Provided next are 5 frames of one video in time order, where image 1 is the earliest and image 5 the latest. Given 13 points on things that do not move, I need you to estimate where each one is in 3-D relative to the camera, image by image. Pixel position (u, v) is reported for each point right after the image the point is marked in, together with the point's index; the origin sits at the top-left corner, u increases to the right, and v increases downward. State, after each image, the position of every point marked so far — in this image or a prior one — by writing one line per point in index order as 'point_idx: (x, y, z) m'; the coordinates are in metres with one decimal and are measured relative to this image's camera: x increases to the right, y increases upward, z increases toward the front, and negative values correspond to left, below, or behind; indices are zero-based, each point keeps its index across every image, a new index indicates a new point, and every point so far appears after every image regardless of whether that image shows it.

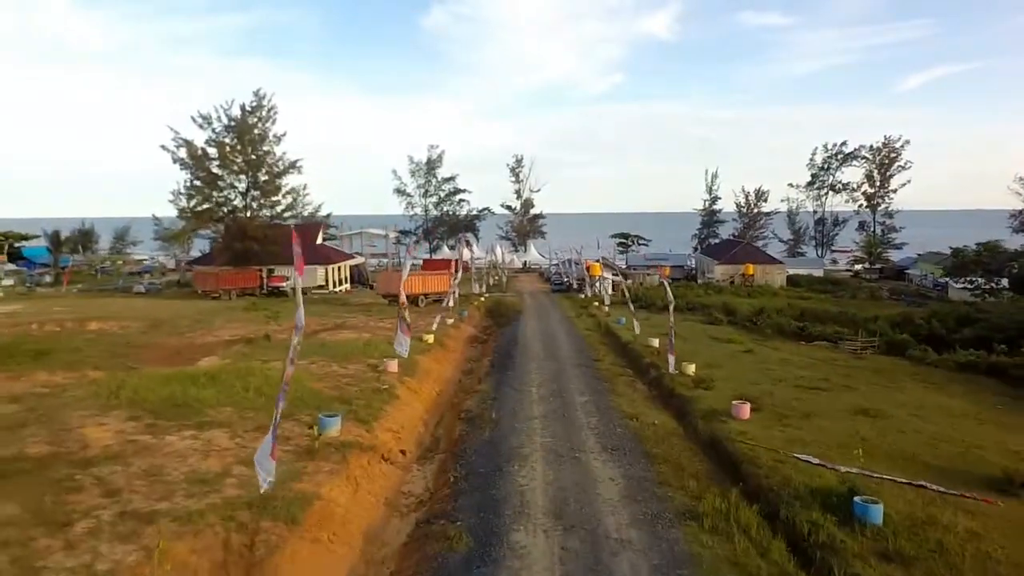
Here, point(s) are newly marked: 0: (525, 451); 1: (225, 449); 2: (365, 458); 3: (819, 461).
0: (+0.2, -2.7, +11.0) m
1: (-4.4, -2.4, +10.2) m
2: (-2.3, -2.6, +10.4) m
3: (+4.9, -2.8, +10.7) m
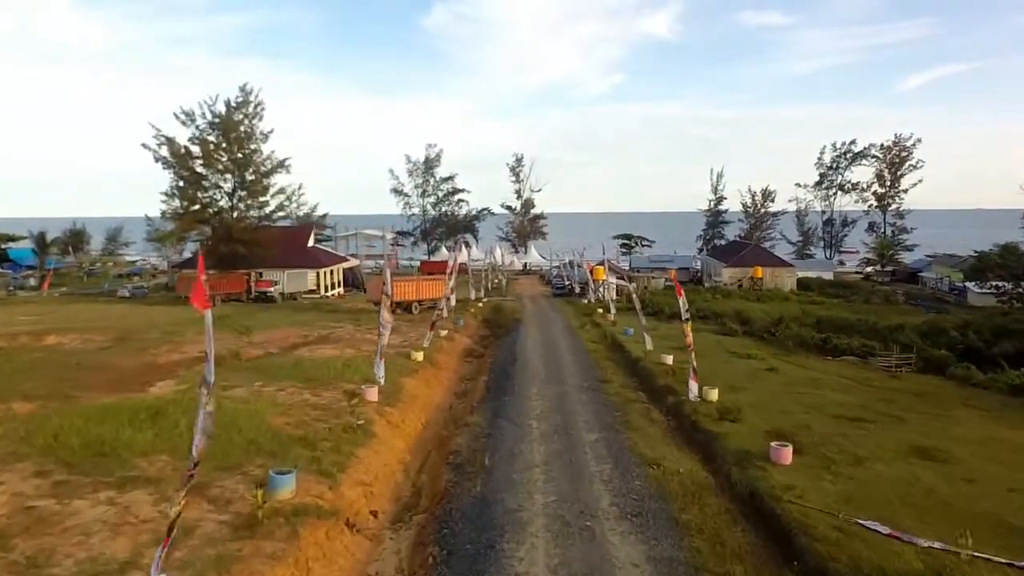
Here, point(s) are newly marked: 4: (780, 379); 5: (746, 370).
0: (+0.2, -3.0, +8.8) m
1: (-4.4, -2.8, +8.0) m
2: (-2.4, -3.0, +8.3) m
3: (+4.9, -3.1, +8.6) m
4: (+7.5, -2.5, +18.7) m
5: (+6.9, -2.4, +19.8) m
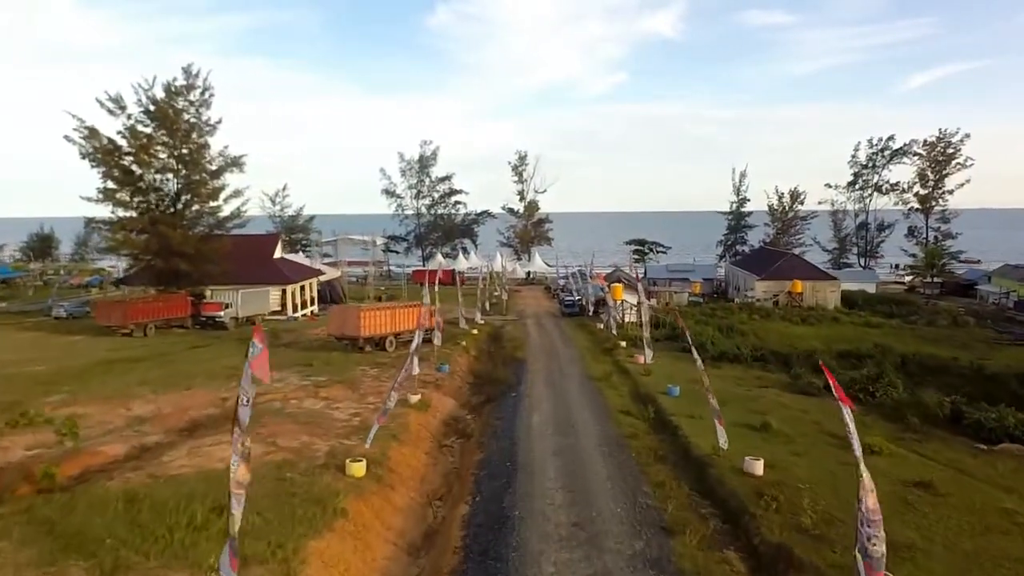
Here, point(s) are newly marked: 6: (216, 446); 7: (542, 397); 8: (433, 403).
0: (+0.1, -4.3, +1.4) m
1: (-4.5, -4.0, +0.7) m
2: (-2.5, -4.2, +0.9) m
3: (+4.8, -4.4, +1.2) m
4: (+7.4, -3.8, +11.3) m
5: (+6.9, -3.7, +12.4) m
6: (-6.0, -3.2, +13.6) m
7: (+0.9, -3.1, +19.2) m
8: (-2.2, -3.2, +18.7) m
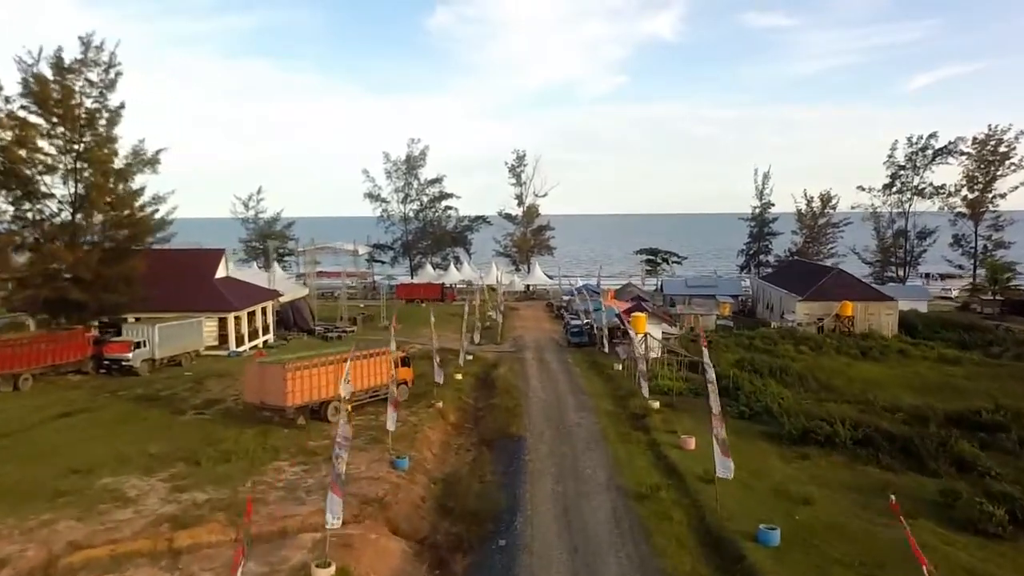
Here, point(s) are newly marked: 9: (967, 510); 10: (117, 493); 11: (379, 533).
0: (-0.1, -5.5, -6.4) m
1: (-4.7, -5.3, -7.2) m
2: (-2.6, -5.5, -6.9) m
3: (+4.6, -5.6, -6.7) m
4: (+7.2, -5.1, +3.4) m
5: (+6.7, -5.0, +4.5) m
6: (-6.2, -4.5, +5.8) m
7: (+0.7, -4.5, +11.3) m
8: (-2.4, -4.5, +10.9) m
9: (+8.8, -4.3, +13.2) m
10: (-8.1, -4.2, +13.9) m
11: (-2.4, -4.5, +12.4) m
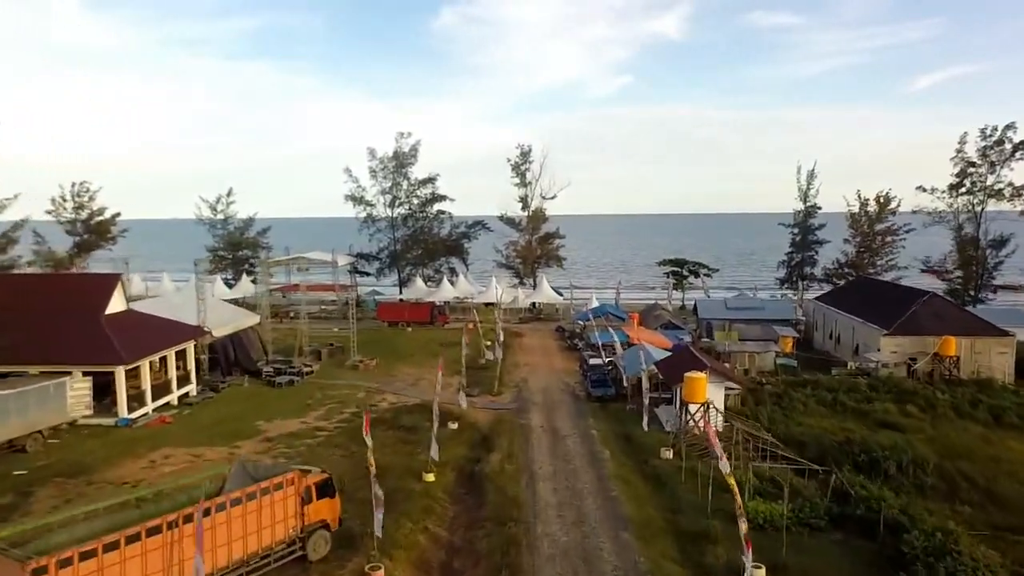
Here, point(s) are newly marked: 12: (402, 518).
0: (-0.4, -7.1, -15.9) m
1: (-5.0, -6.8, -16.6) m
2: (-3.0, -7.0, -16.4) m
3: (+4.3, -7.1, -16.2) m
4: (+7.0, -6.6, -6.1) m
5: (+6.5, -6.5, -5.0) m
6: (-6.4, -6.0, -3.7) m
7: (+0.5, -6.0, +1.9) m
8: (-2.6, -6.1, +1.4) m
9: (+8.7, -5.8, +3.6) m
10: (-8.3, -5.7, +4.5) m
11: (-2.6, -6.0, +3.0) m
12: (-2.6, -5.2, +15.8) m
